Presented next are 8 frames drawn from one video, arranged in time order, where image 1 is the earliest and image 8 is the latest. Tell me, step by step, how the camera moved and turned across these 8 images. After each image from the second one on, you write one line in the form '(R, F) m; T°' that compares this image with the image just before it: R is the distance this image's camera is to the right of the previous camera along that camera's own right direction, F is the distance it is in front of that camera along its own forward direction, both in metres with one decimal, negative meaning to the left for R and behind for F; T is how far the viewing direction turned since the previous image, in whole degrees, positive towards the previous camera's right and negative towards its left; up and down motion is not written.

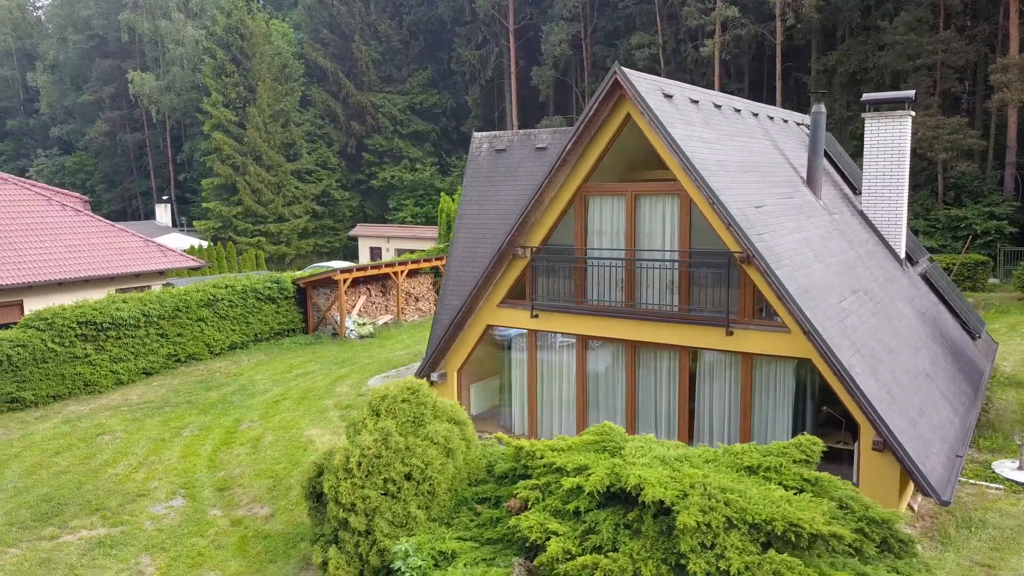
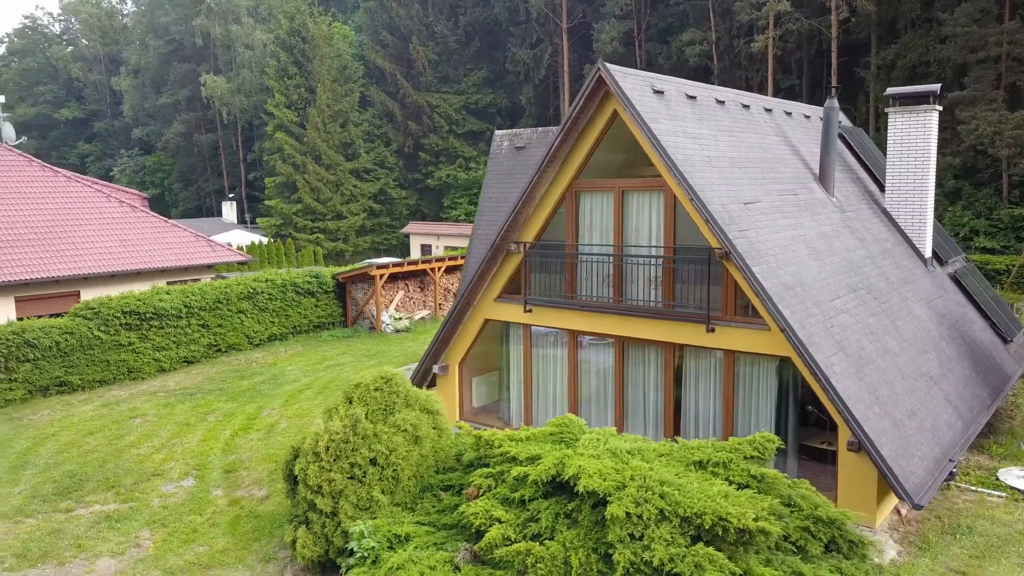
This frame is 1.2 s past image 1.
(+0.9, -0.1) m; -5°
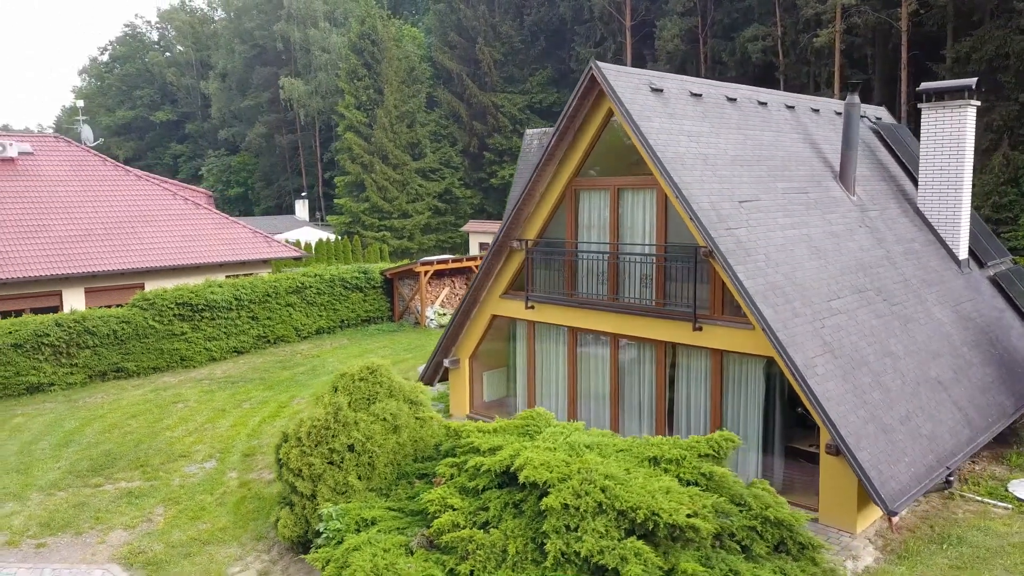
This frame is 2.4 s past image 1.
(+0.9, -0.1) m; -5°
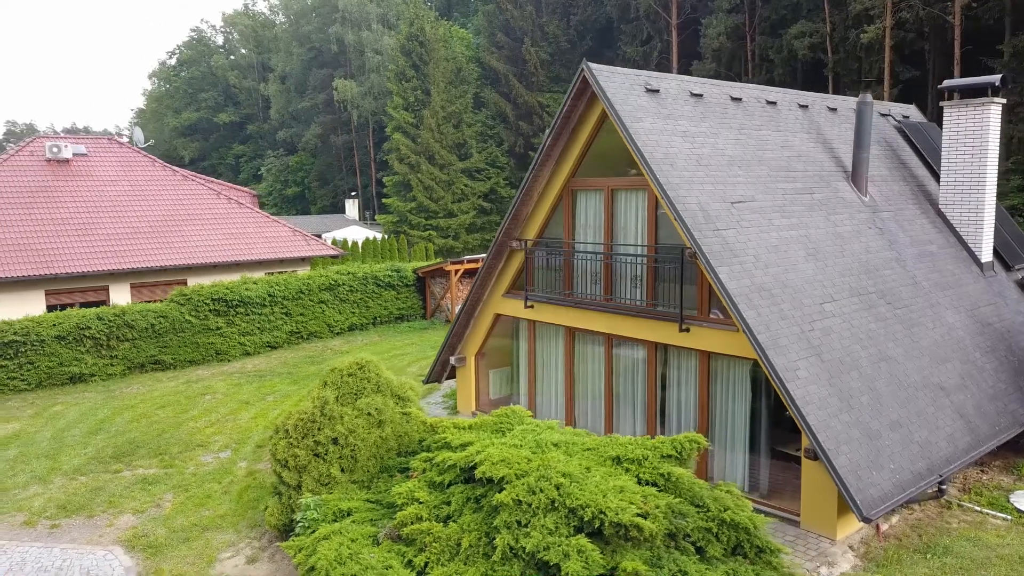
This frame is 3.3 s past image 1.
(+0.7, -0.1) m; -4°
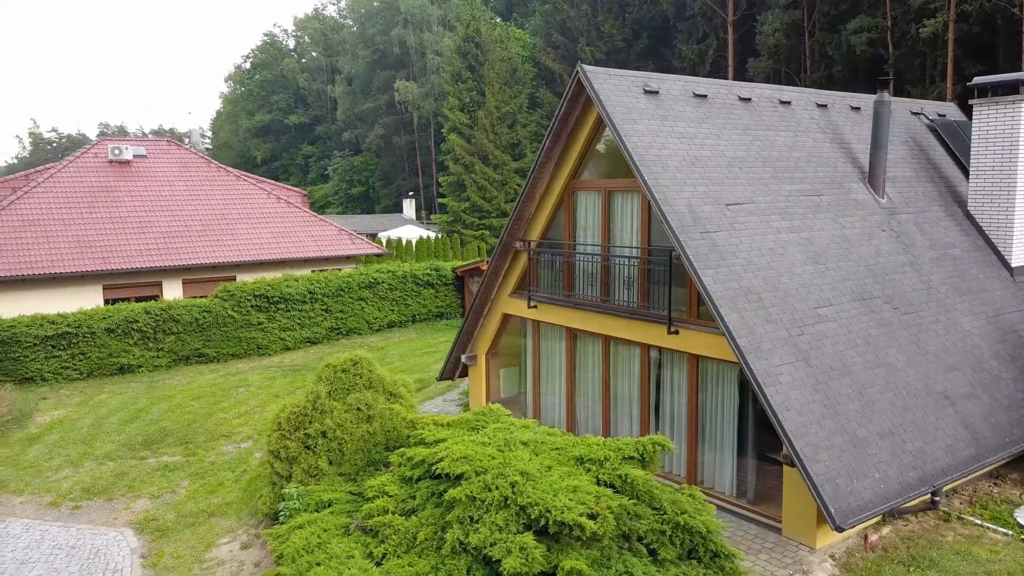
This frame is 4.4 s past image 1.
(+0.8, -0.1) m; -4°
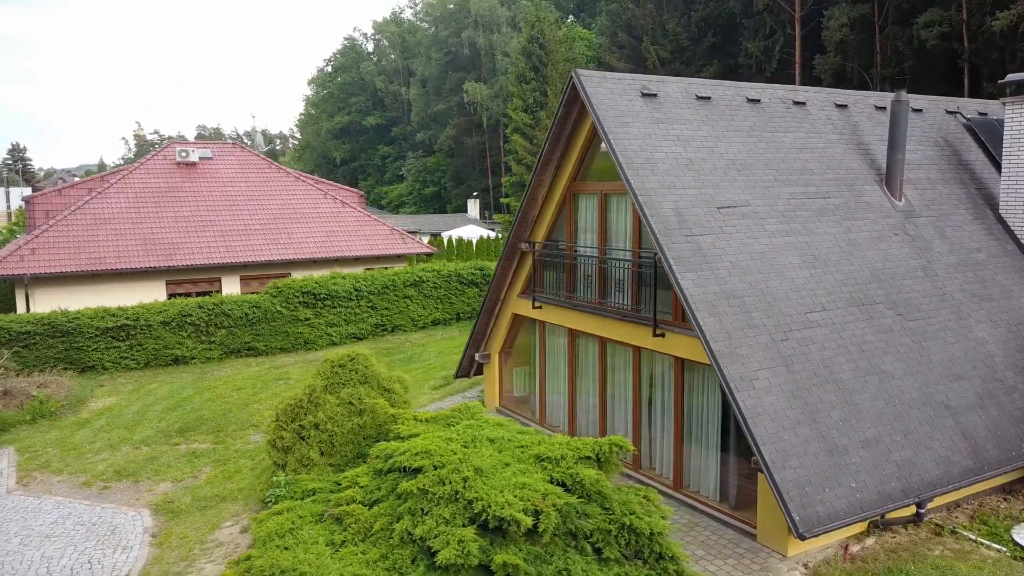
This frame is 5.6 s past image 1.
(+0.9, -0.1) m; -5°
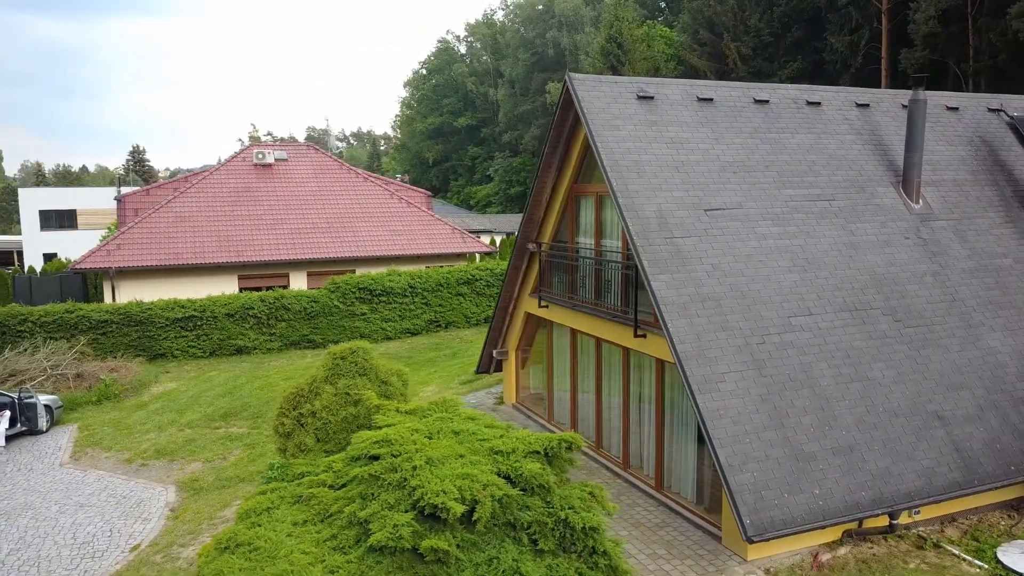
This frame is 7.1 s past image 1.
(+1.1, -0.2) m; -6°
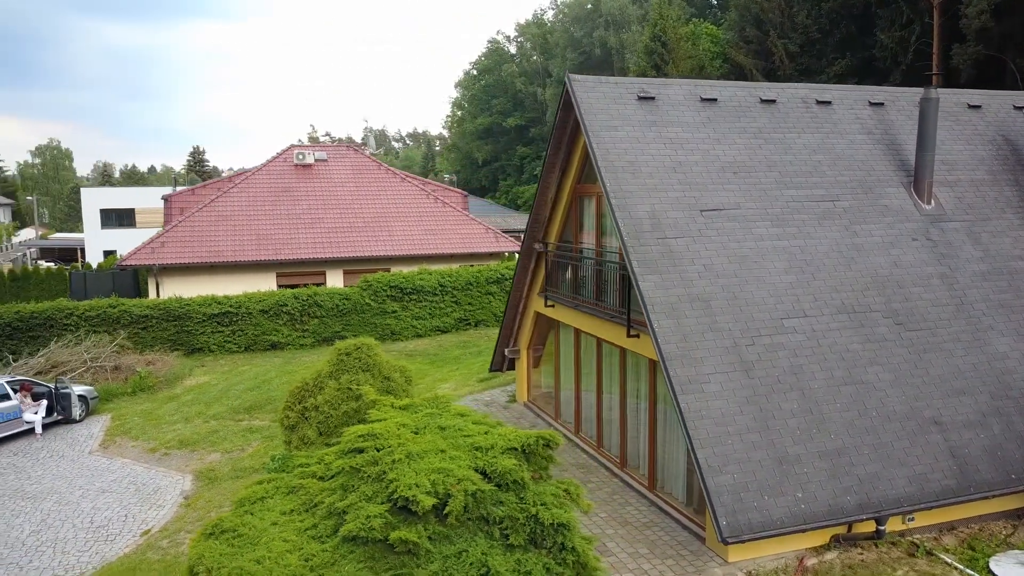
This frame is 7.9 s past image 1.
(+0.6, -0.1) m; -4°
